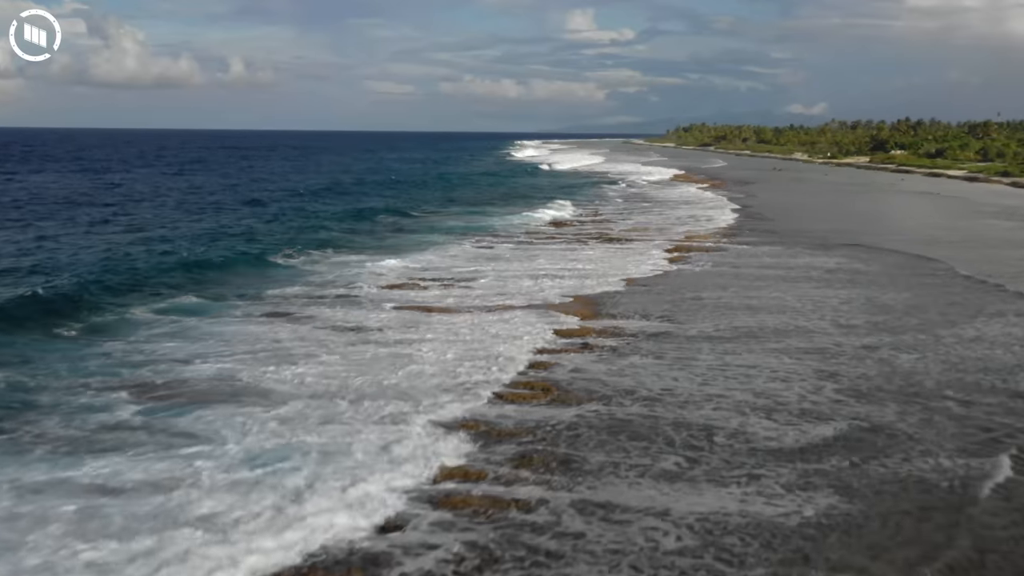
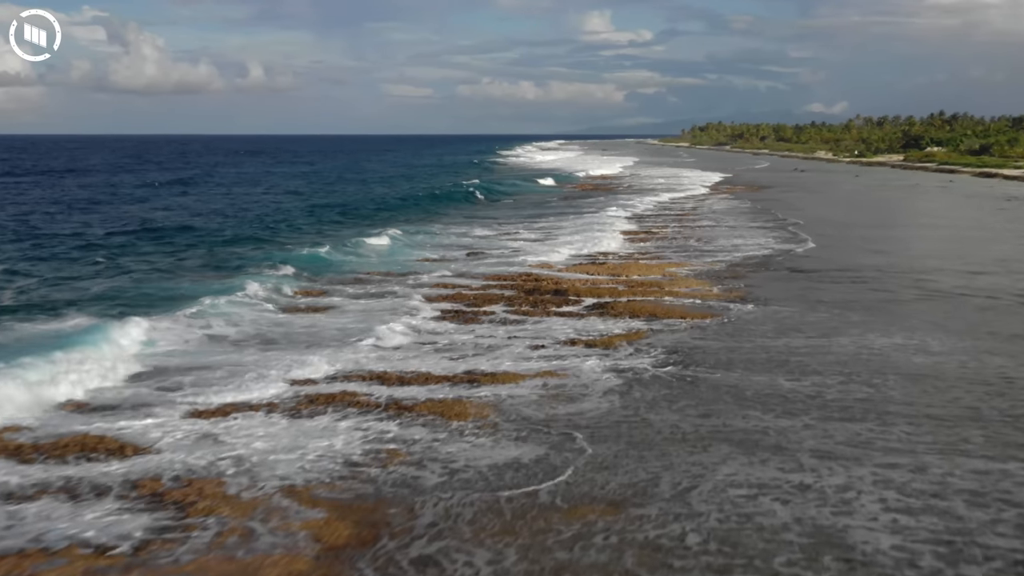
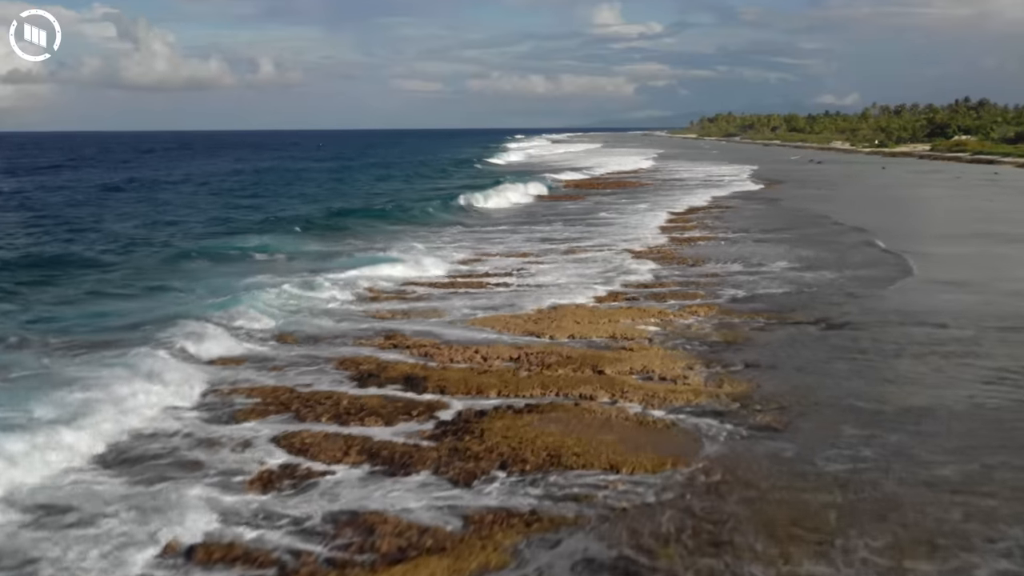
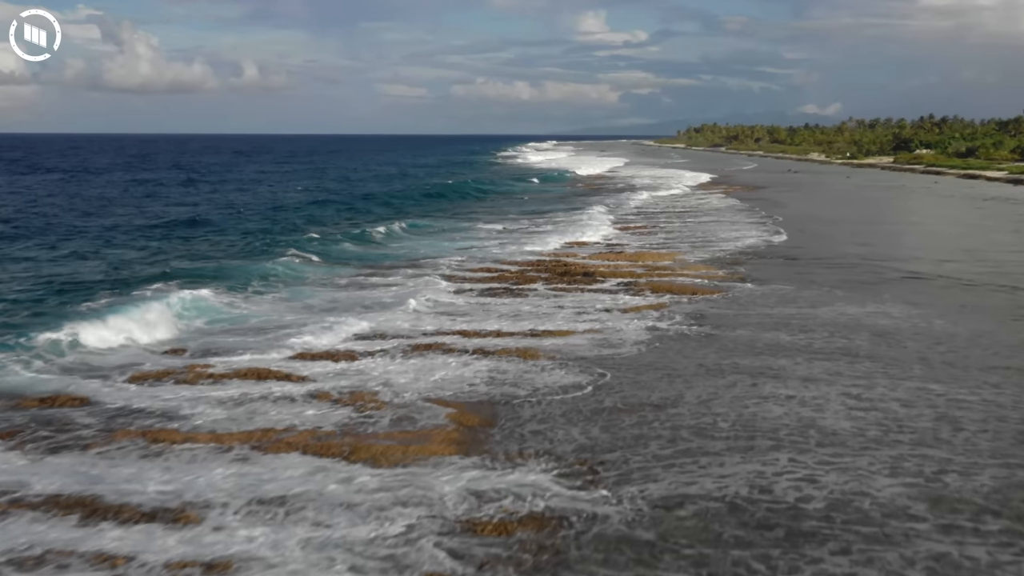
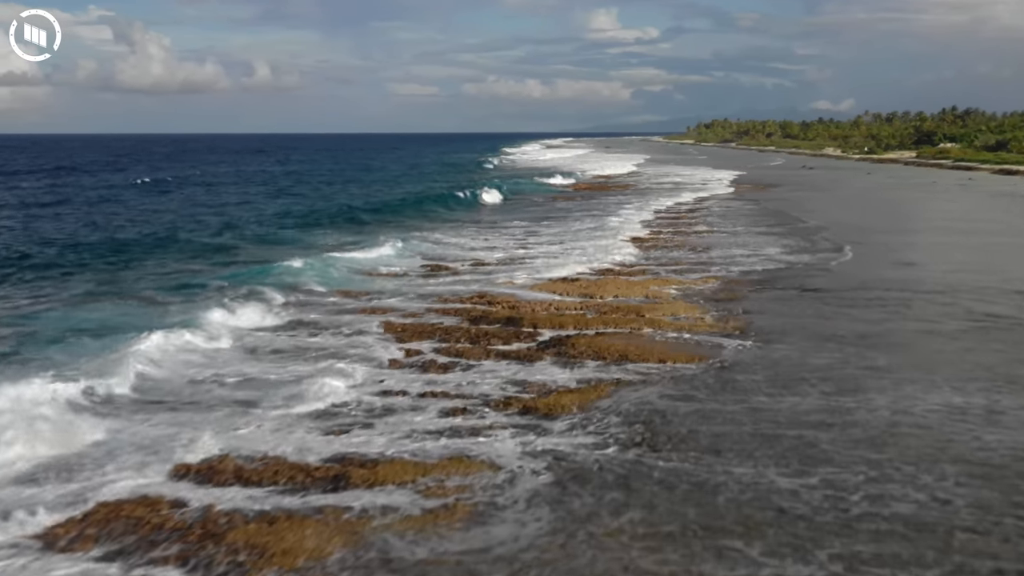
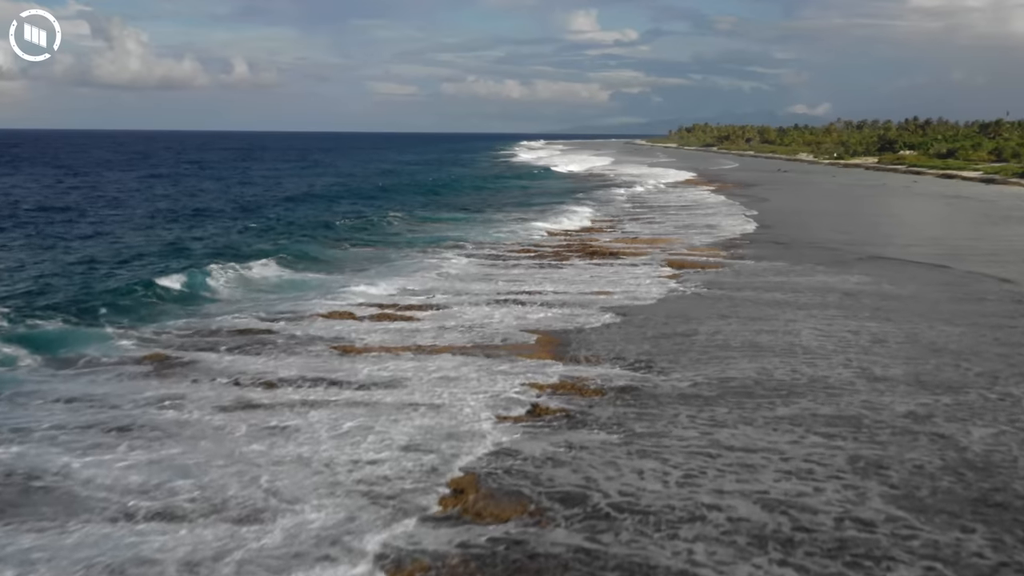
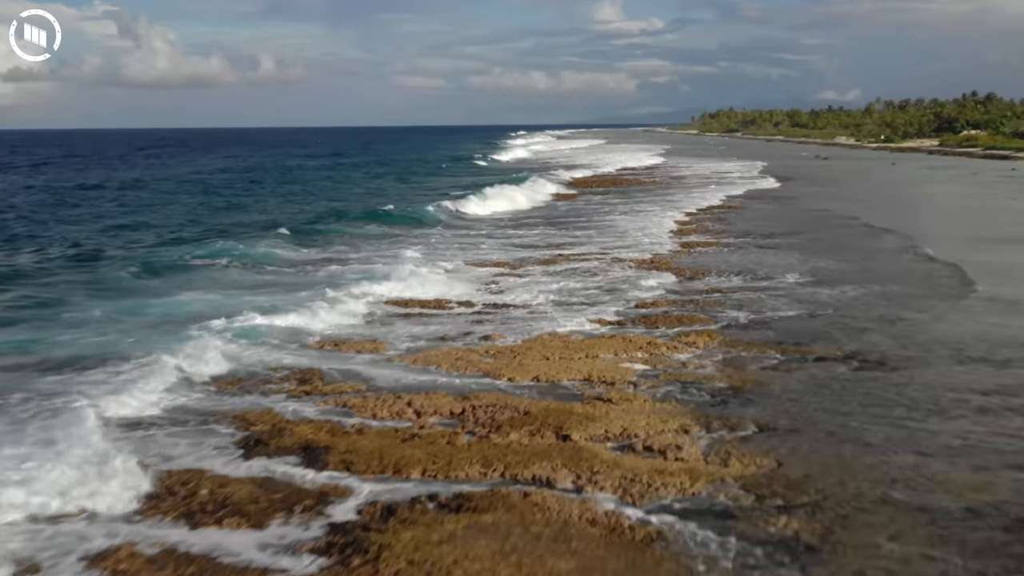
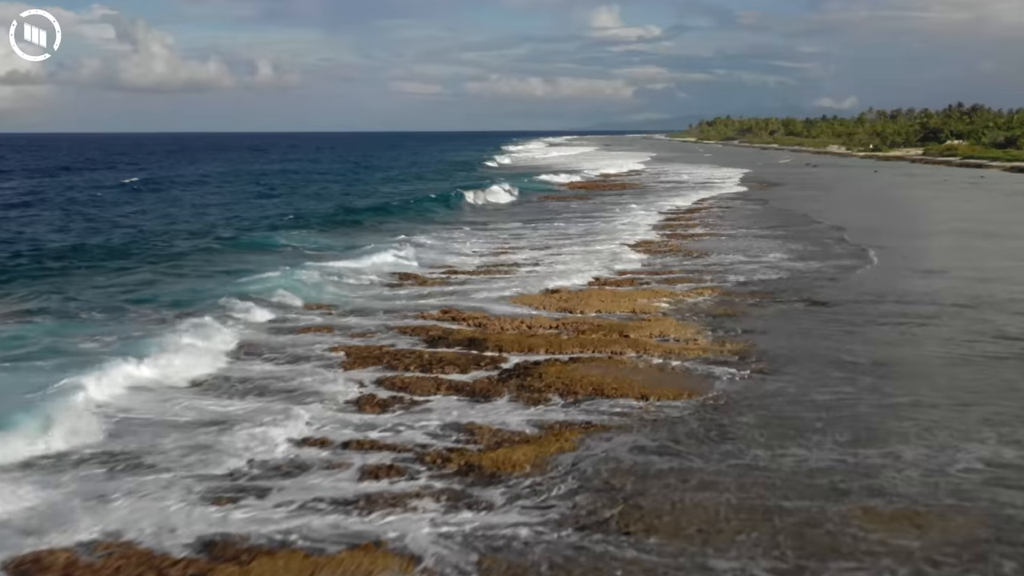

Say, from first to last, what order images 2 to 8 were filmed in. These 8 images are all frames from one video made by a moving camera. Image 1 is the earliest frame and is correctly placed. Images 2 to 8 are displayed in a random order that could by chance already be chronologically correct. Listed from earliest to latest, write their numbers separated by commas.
6, 4, 2, 5, 8, 3, 7
